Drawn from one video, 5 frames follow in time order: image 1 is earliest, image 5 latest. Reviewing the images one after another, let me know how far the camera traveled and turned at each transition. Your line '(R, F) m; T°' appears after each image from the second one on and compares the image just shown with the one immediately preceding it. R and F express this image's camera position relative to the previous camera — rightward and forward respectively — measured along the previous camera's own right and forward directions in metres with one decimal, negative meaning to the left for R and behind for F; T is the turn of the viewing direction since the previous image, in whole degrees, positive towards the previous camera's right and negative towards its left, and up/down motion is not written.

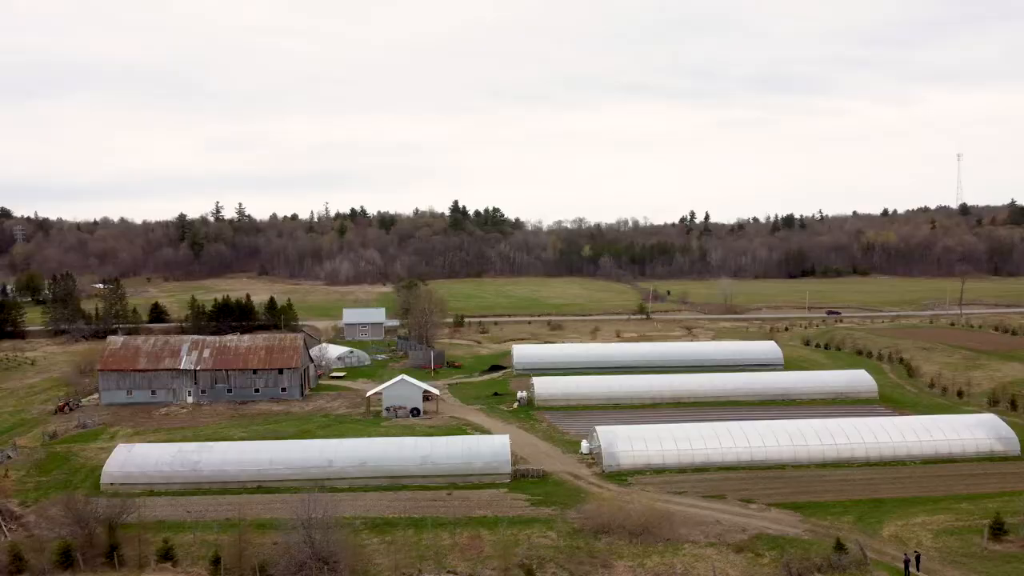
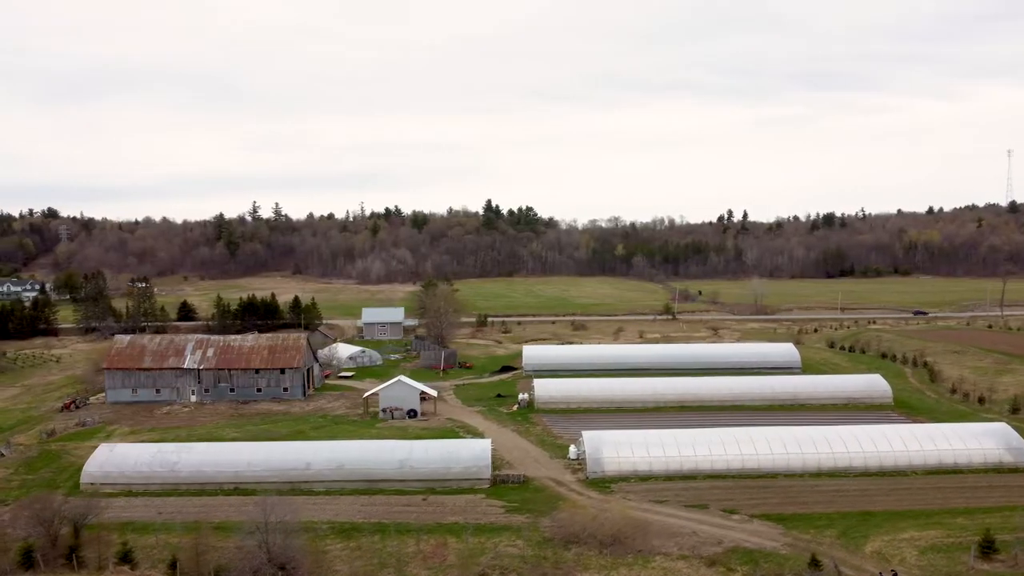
(+1.8, +0.6) m; -3°
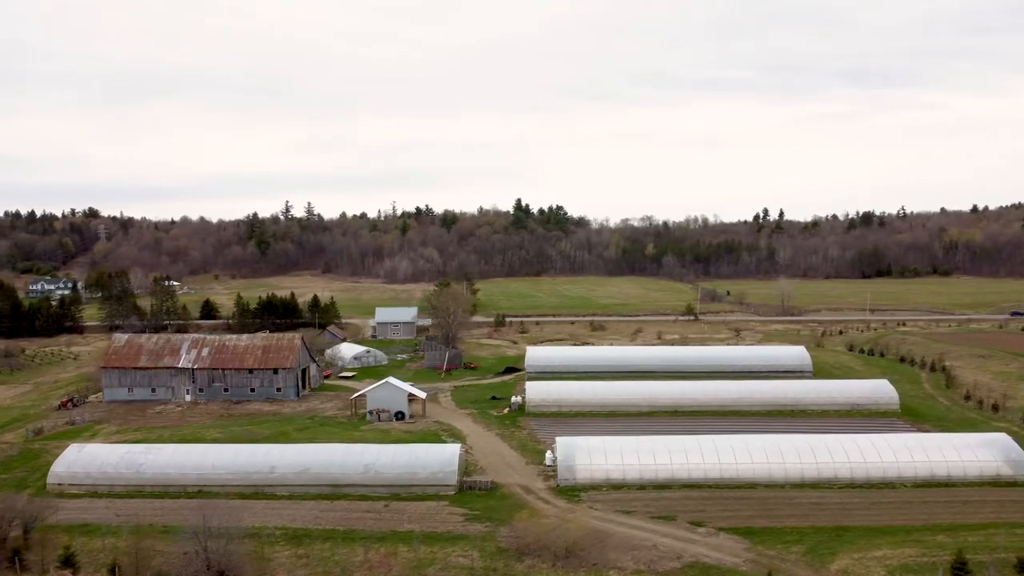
(+2.1, +0.7) m; -3°
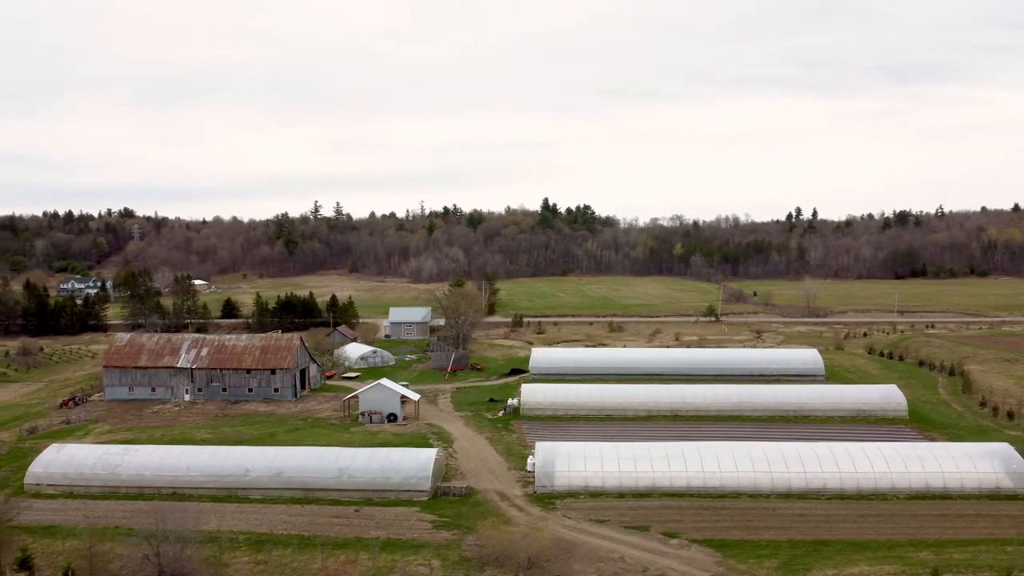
(+1.7, +0.6) m; -2°
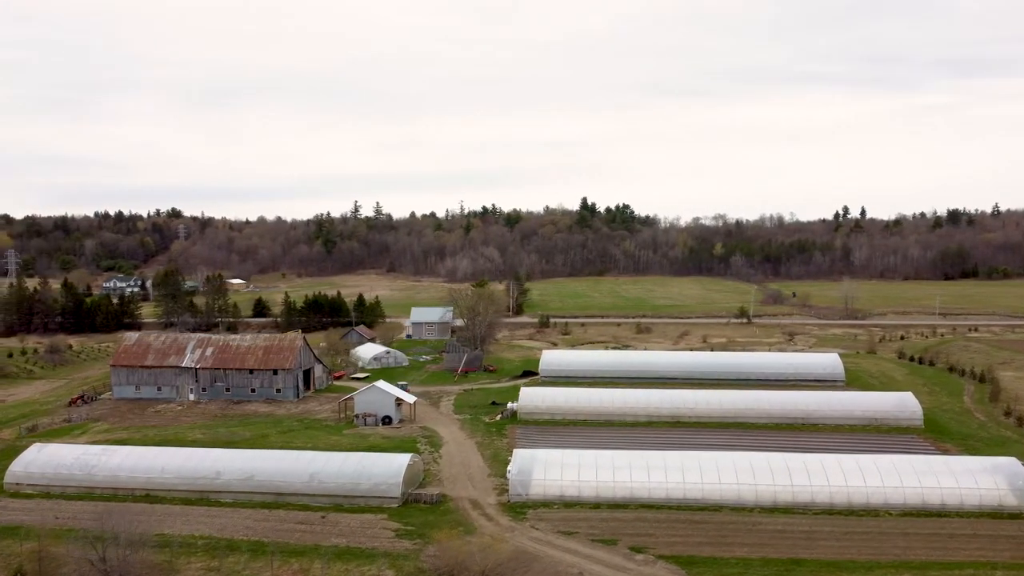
(+2.1, +0.7) m; -3°
